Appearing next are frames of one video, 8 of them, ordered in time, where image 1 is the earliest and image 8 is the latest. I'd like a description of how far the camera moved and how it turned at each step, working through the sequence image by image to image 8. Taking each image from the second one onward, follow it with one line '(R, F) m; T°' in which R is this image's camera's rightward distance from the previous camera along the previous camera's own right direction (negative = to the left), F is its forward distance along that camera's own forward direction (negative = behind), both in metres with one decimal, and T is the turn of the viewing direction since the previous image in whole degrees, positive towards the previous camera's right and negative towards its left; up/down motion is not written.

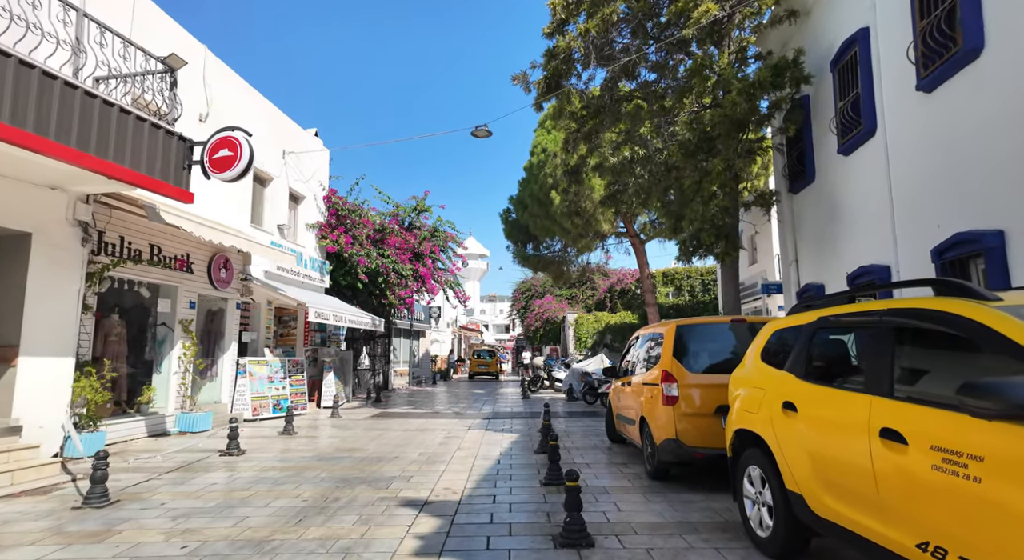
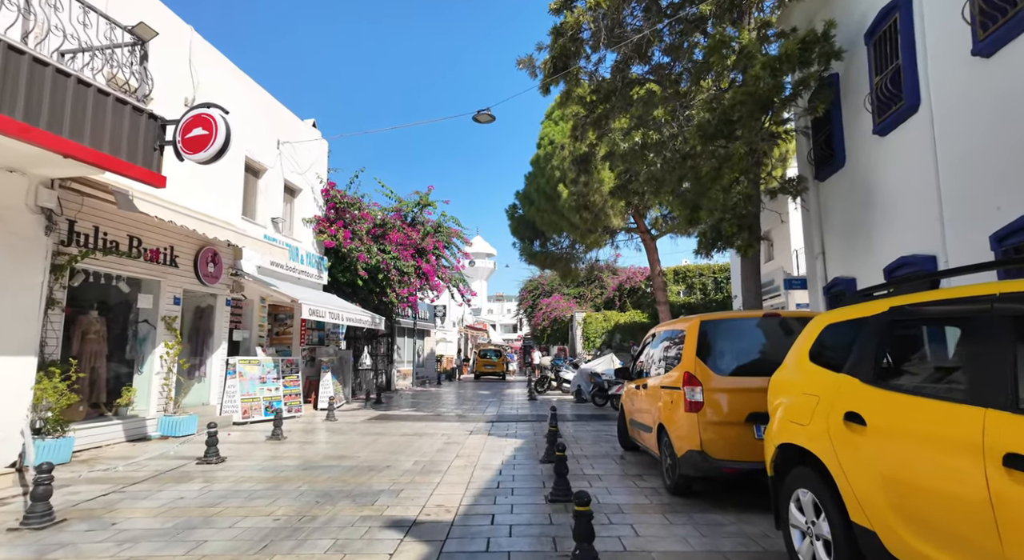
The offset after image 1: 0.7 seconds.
(+0.1, +0.7) m; -1°
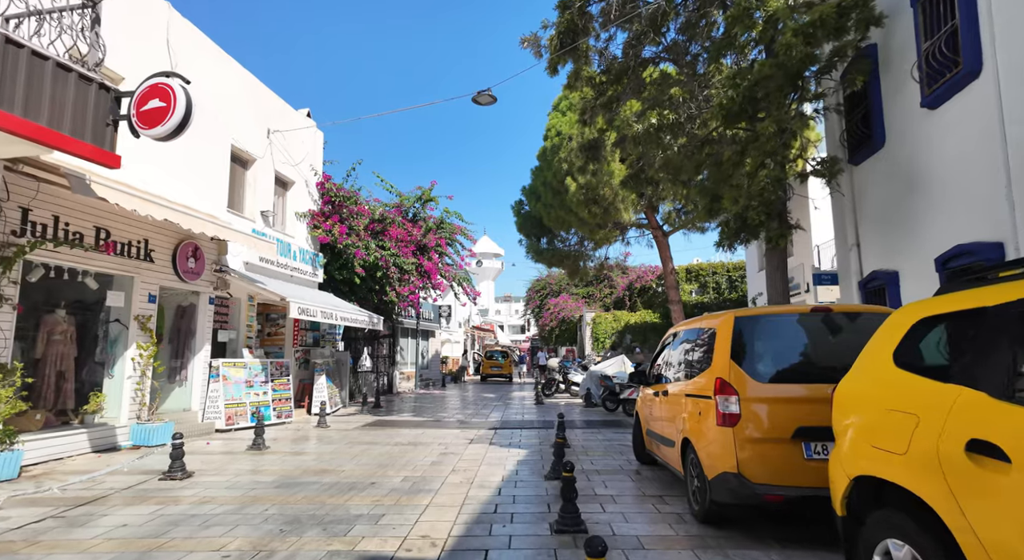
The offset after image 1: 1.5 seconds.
(+0.1, +0.8) m; -1°
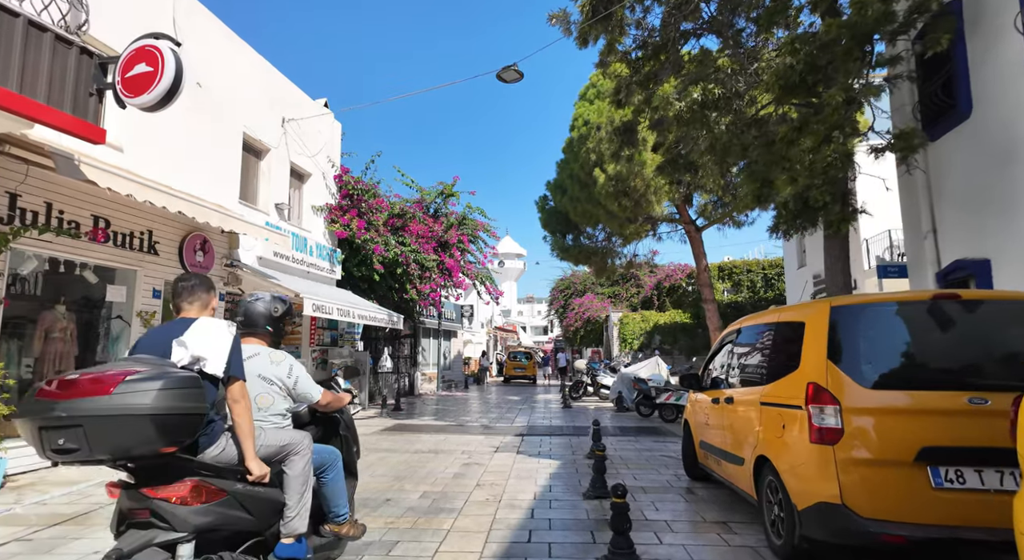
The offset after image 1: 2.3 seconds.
(-0.1, +0.8) m; -2°
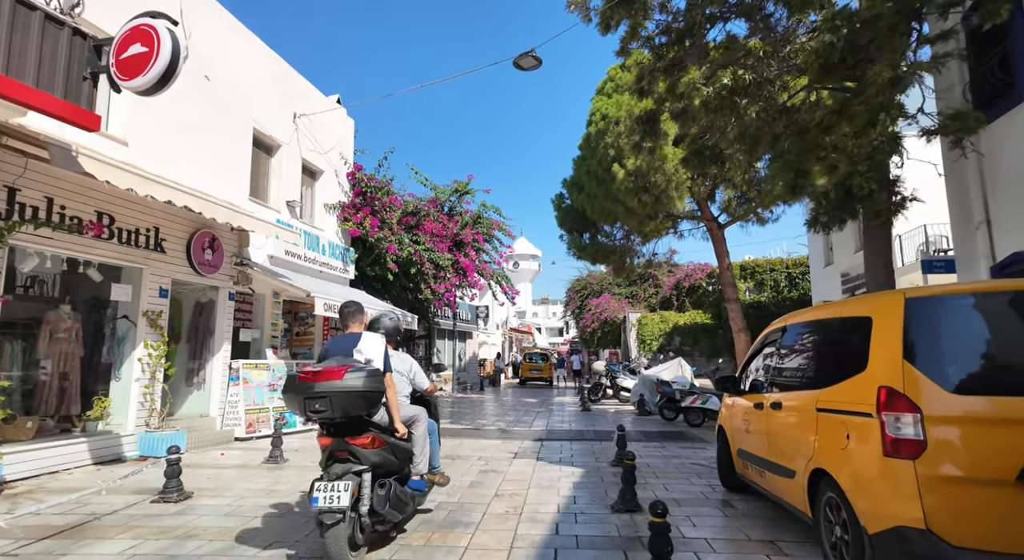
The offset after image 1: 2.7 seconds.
(-0.1, +0.4) m; -1°
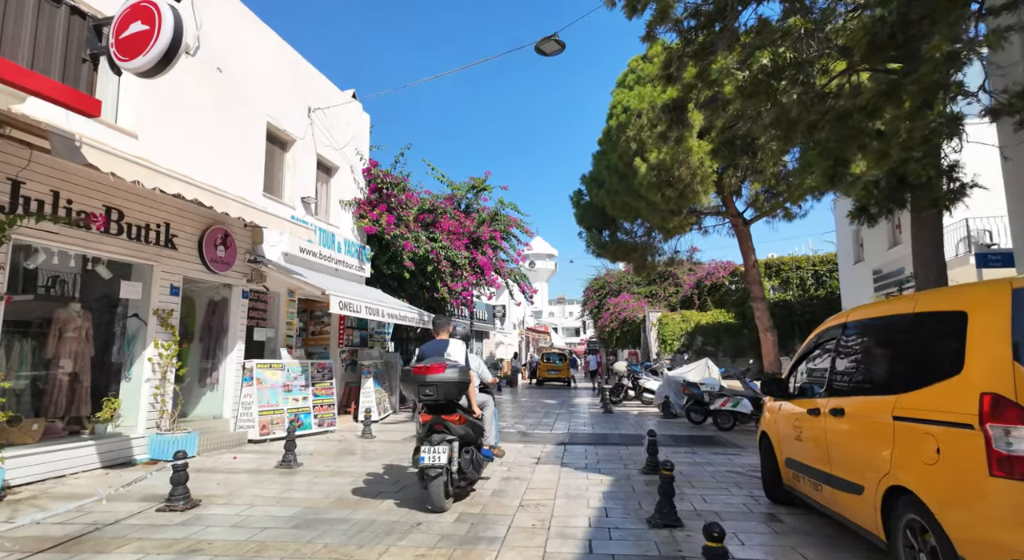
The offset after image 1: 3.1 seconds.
(-0.1, +0.4) m; -2°
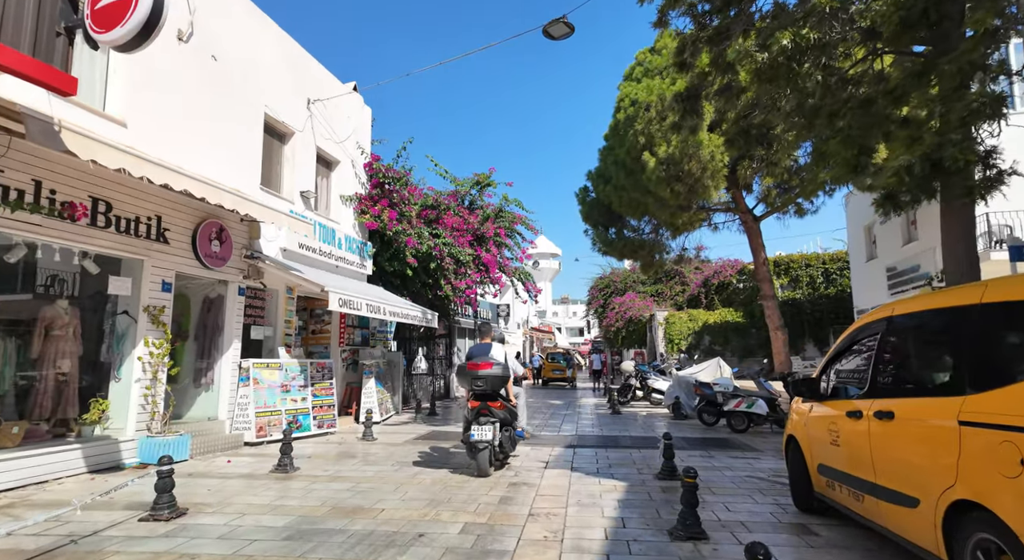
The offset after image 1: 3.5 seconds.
(0.0, +0.4) m; 0°
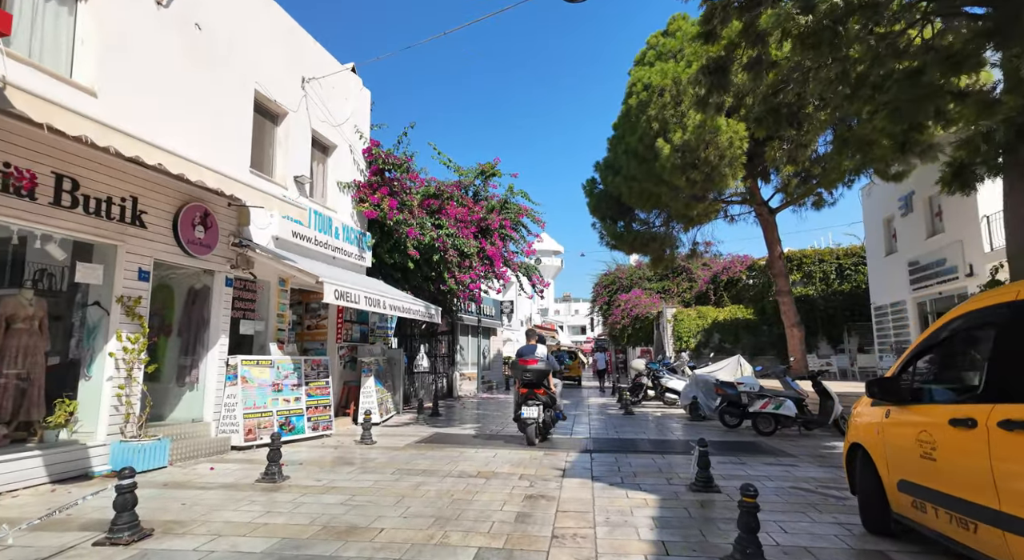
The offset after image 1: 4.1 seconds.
(-0.1, +0.7) m; 0°
